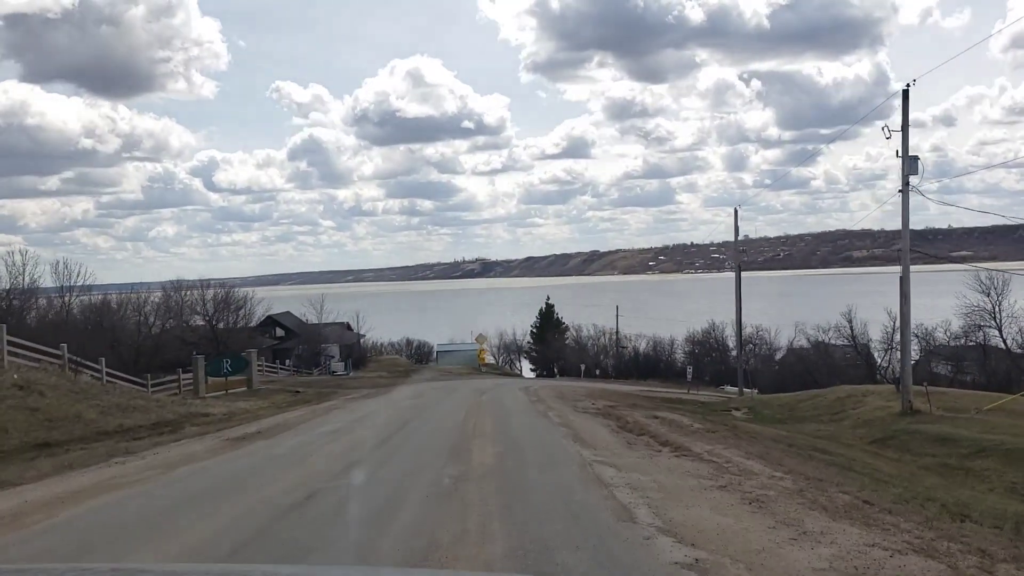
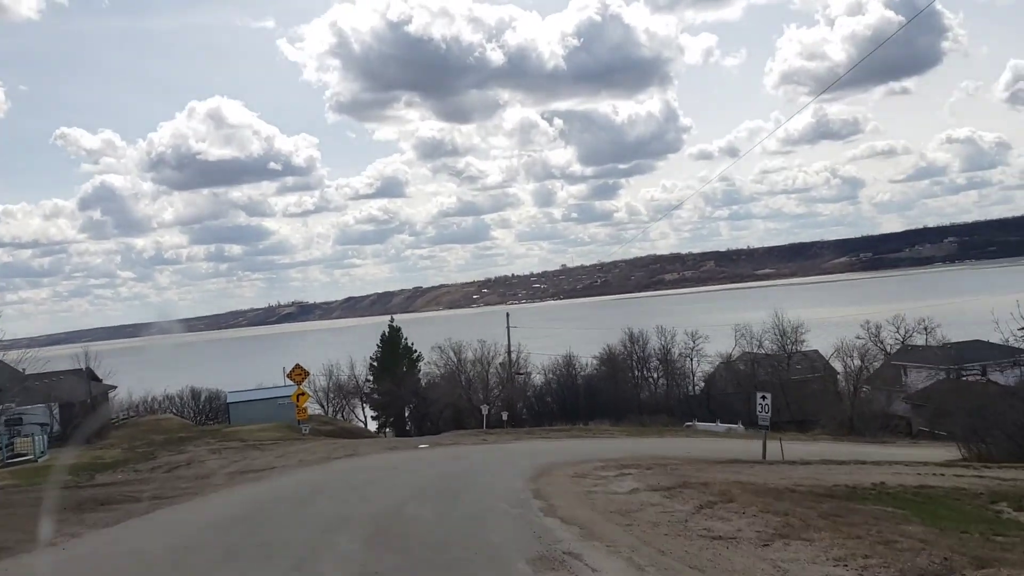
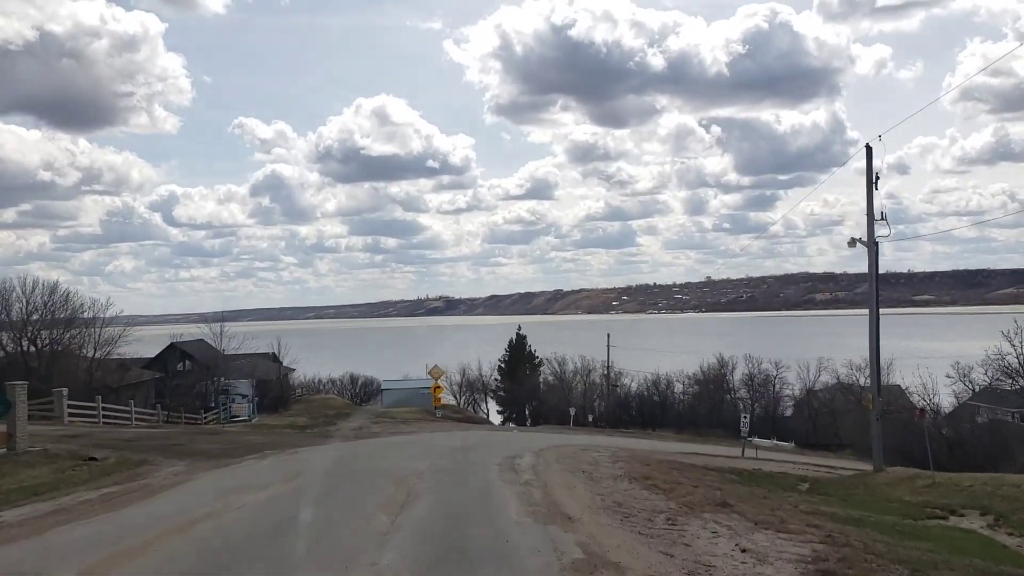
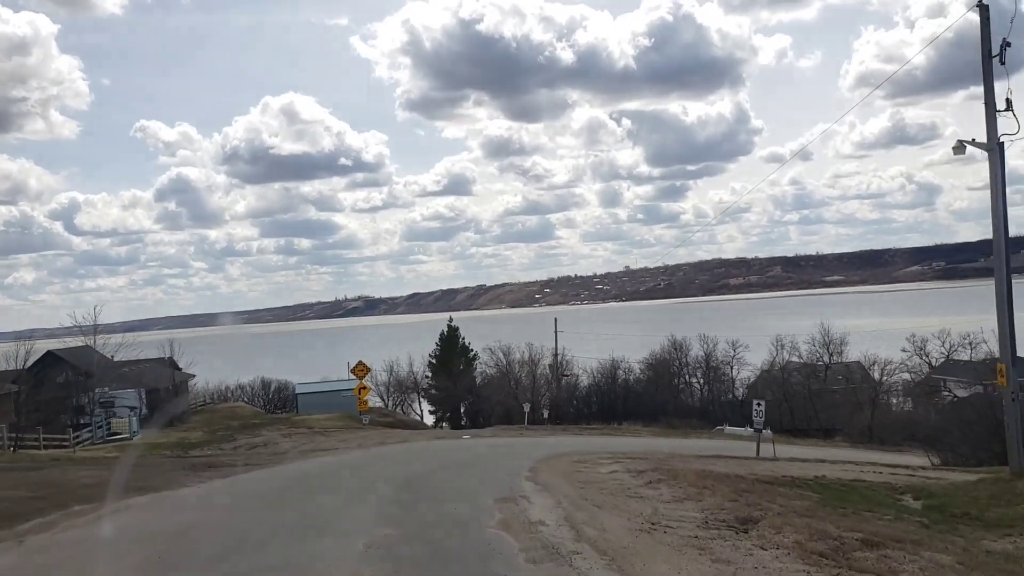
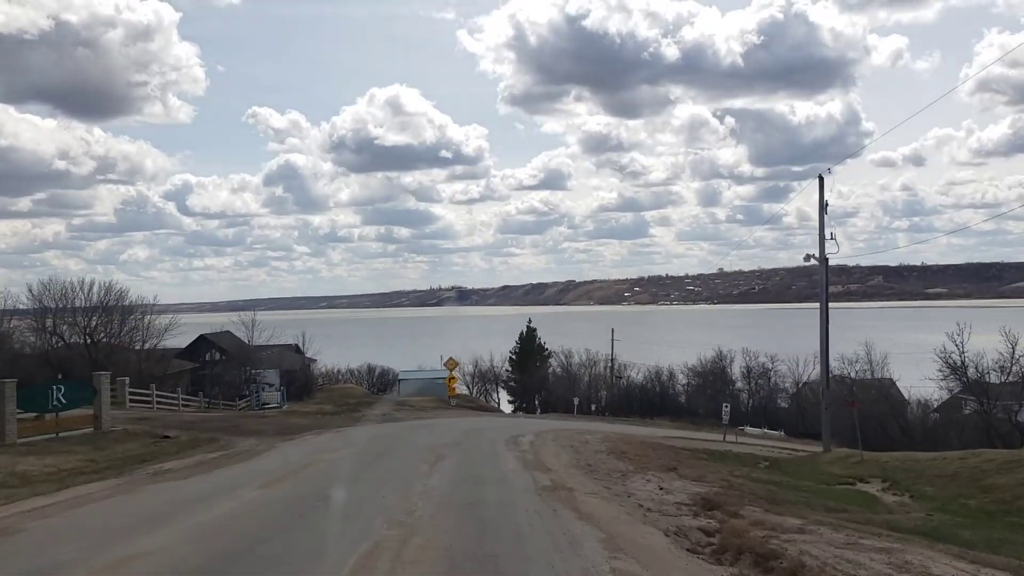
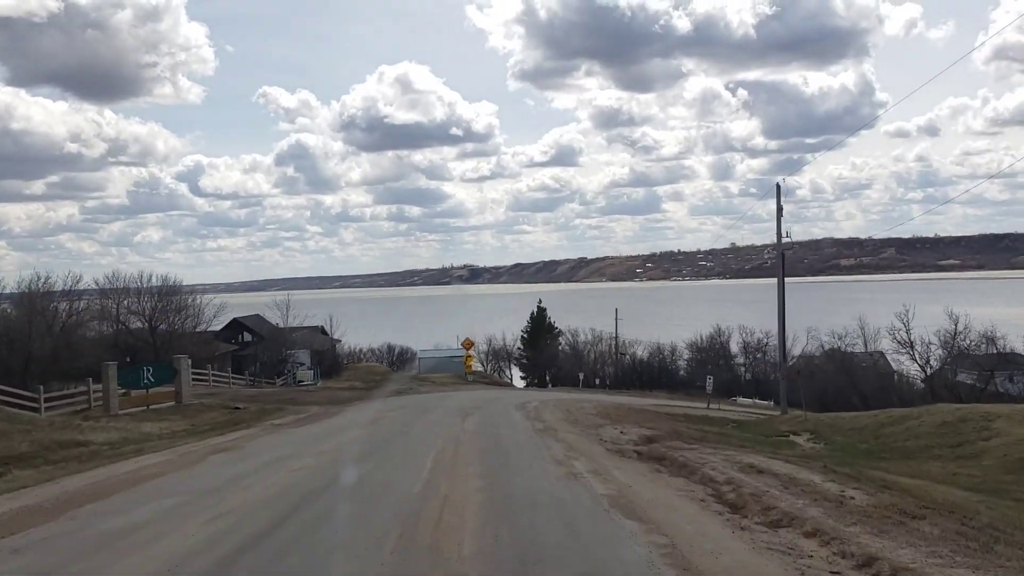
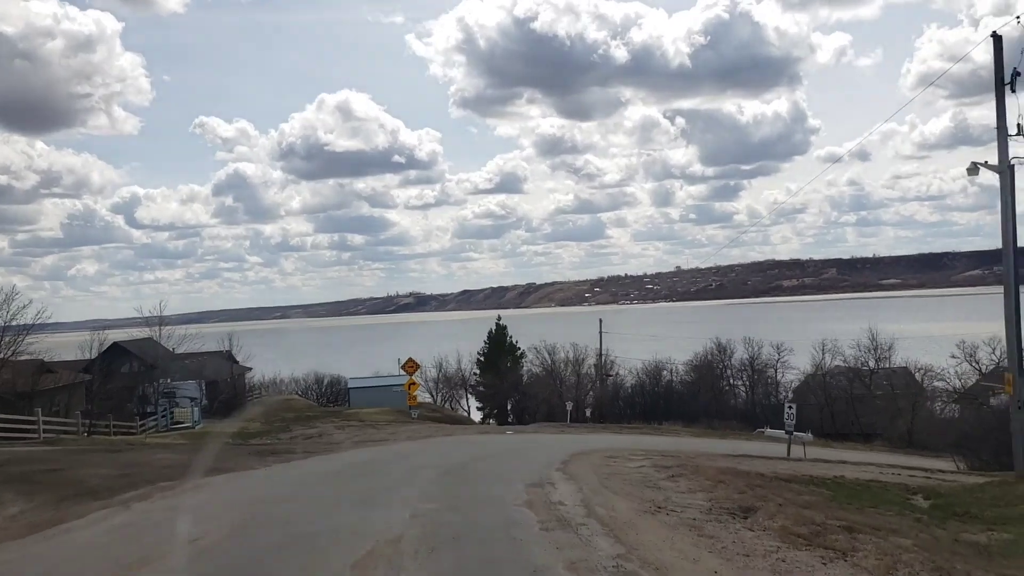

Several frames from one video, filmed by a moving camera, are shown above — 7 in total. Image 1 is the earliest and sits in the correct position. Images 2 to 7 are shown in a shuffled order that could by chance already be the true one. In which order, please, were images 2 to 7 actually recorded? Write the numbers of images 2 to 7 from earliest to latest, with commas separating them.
6, 5, 3, 7, 4, 2
